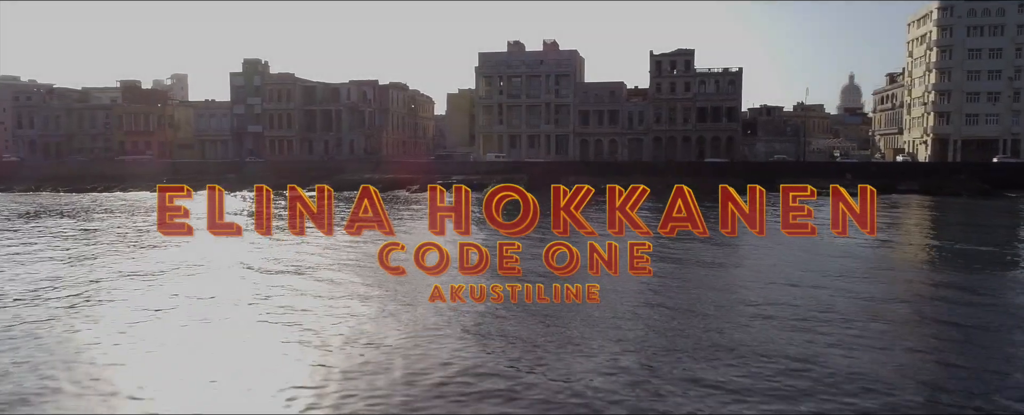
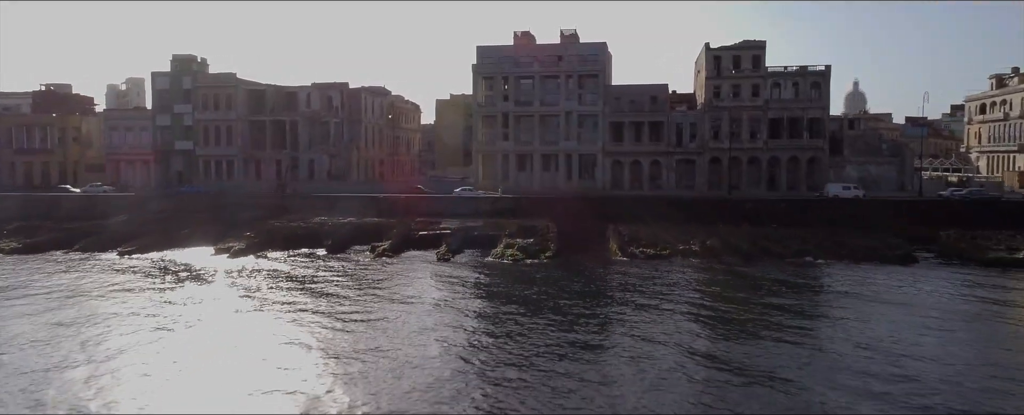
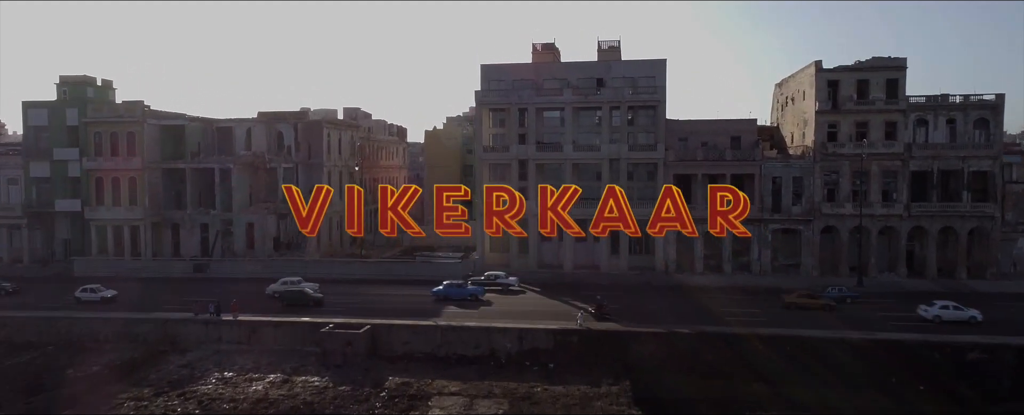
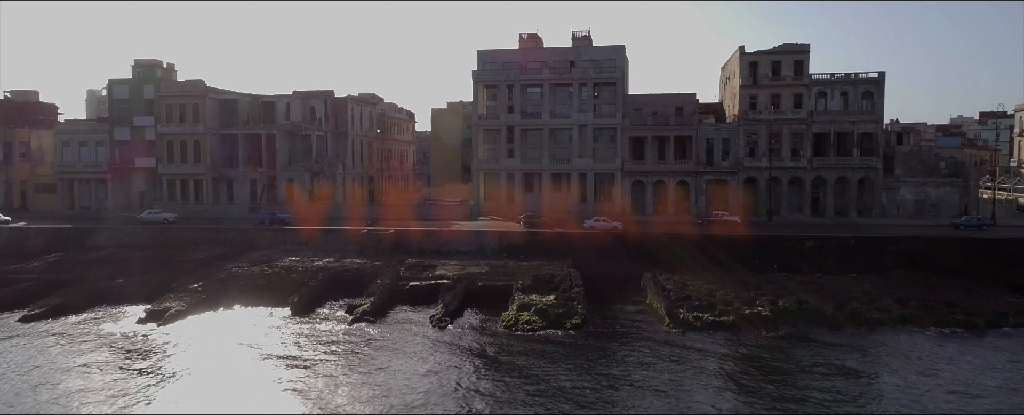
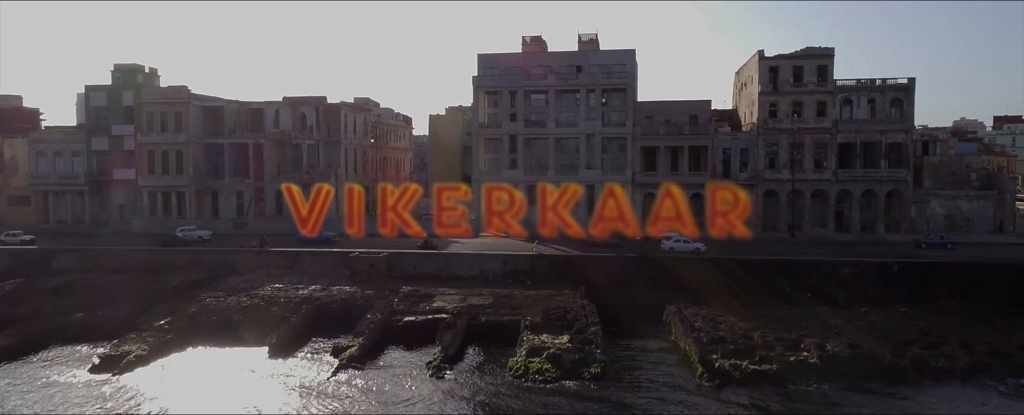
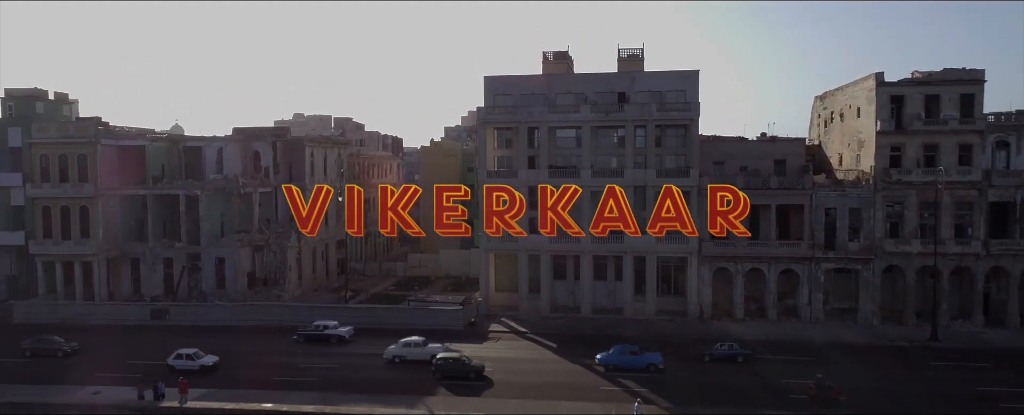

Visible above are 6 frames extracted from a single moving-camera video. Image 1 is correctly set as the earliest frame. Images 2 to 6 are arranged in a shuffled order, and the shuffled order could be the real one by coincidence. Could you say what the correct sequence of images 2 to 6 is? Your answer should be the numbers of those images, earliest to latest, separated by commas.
2, 4, 5, 3, 6
